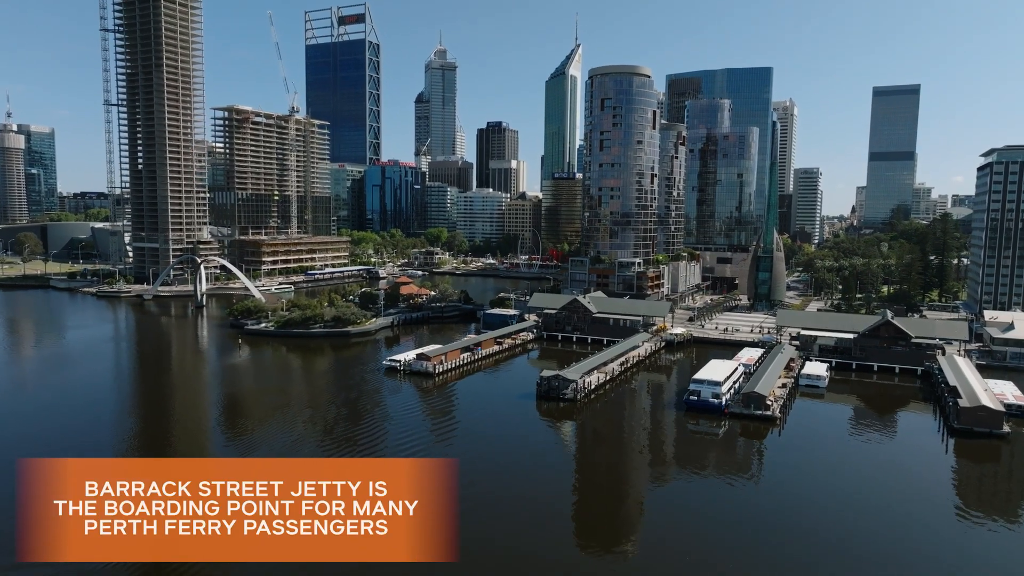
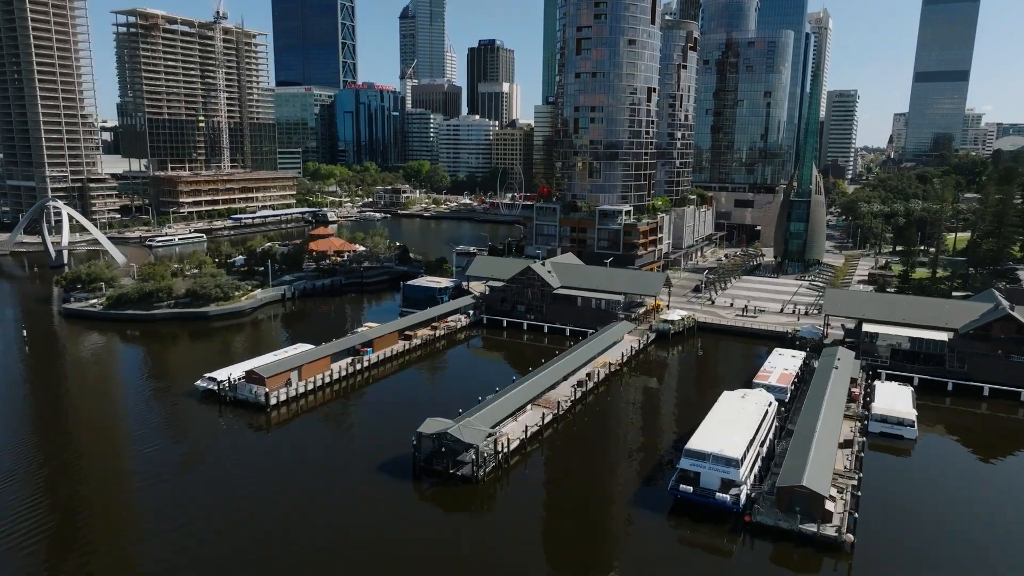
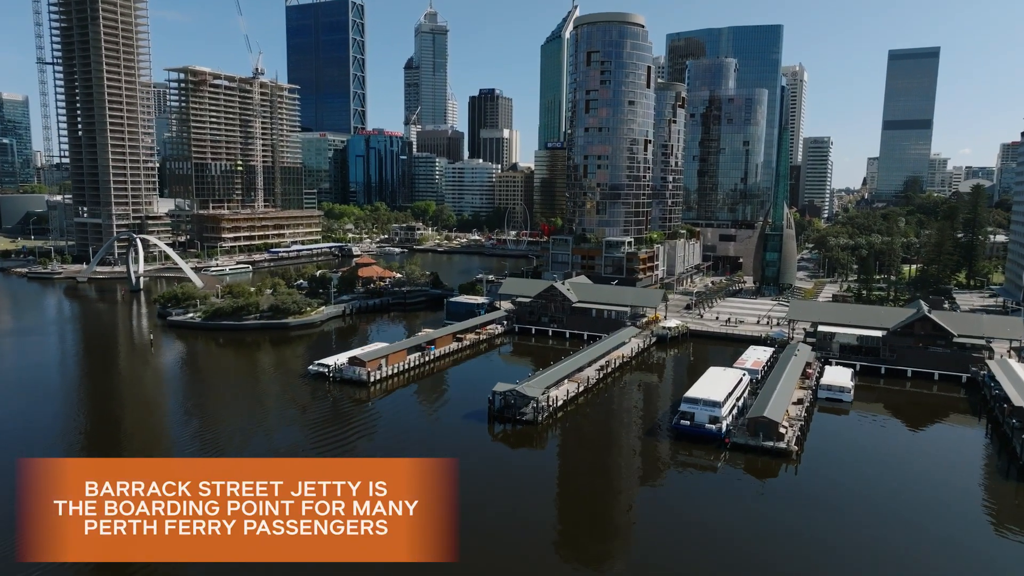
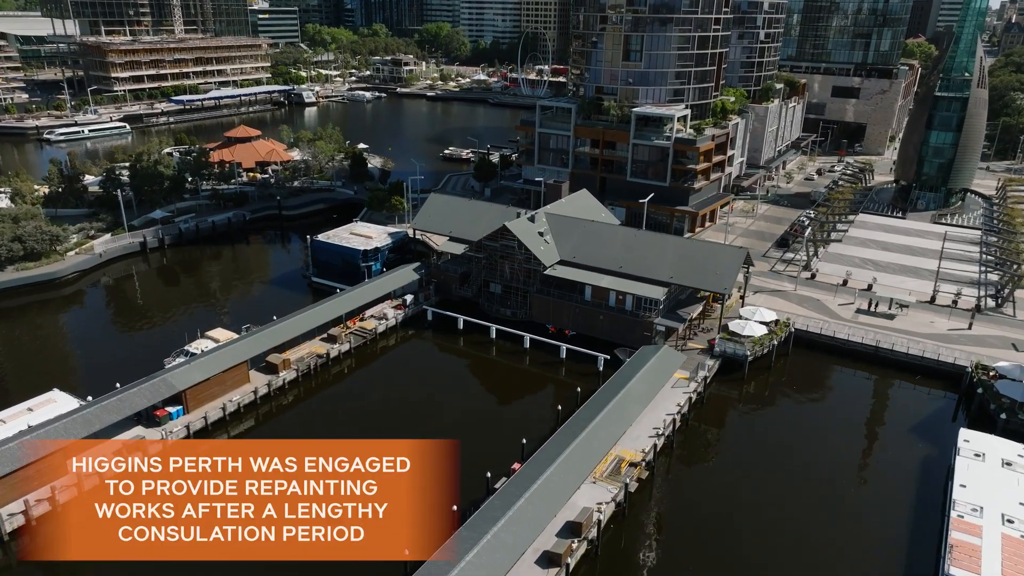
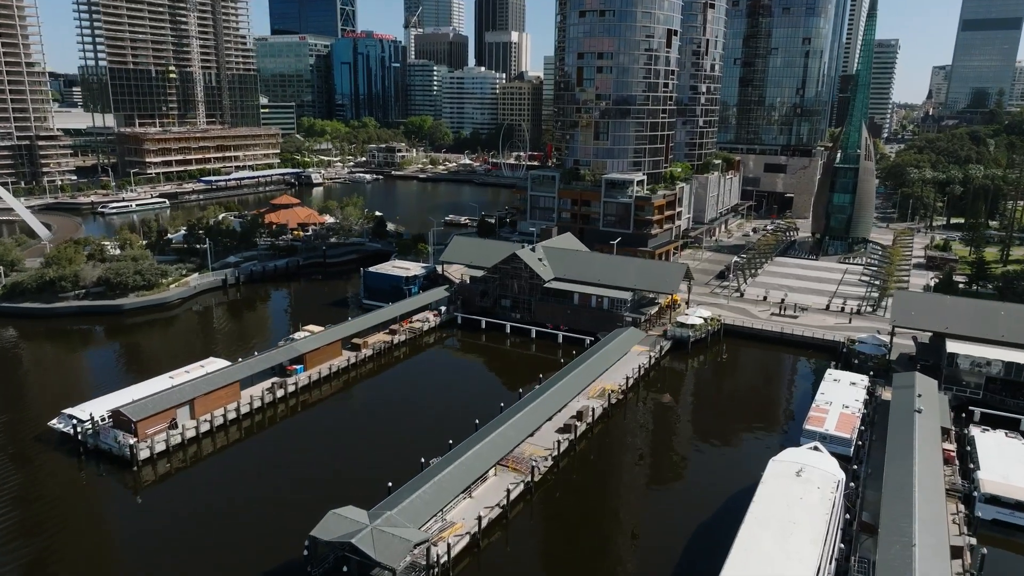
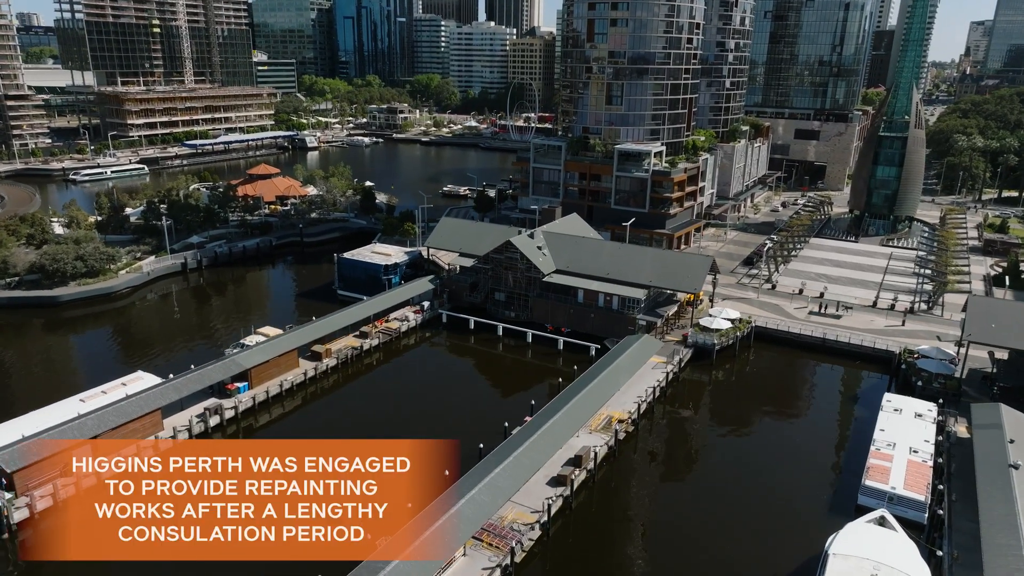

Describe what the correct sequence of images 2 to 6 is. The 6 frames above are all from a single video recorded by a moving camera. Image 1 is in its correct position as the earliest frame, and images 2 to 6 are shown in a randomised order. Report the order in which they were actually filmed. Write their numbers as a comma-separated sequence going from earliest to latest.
3, 2, 5, 6, 4
